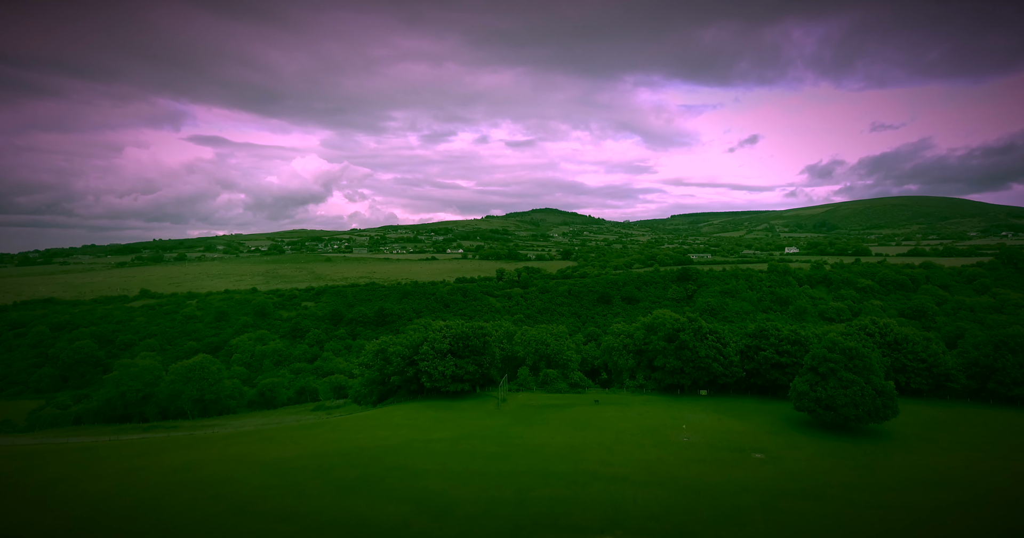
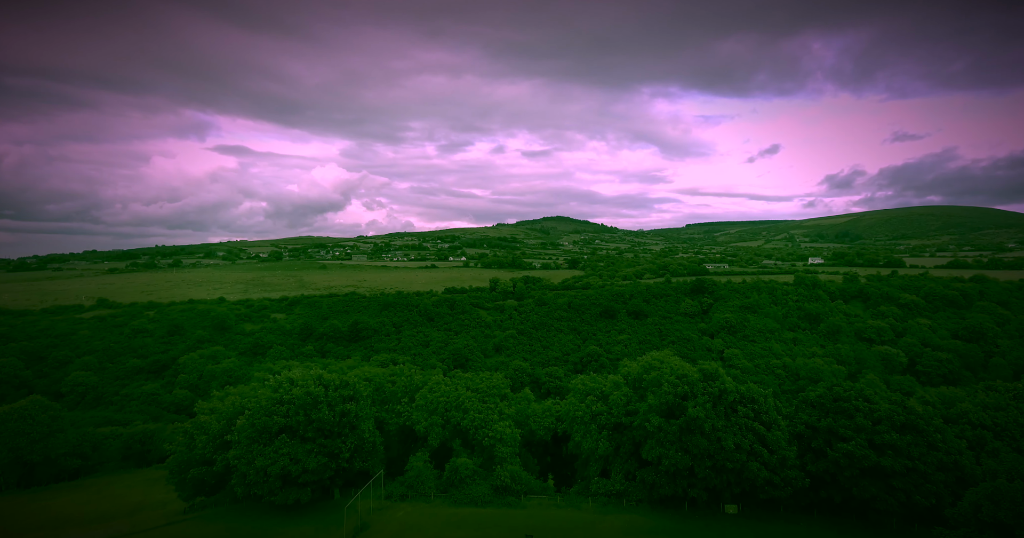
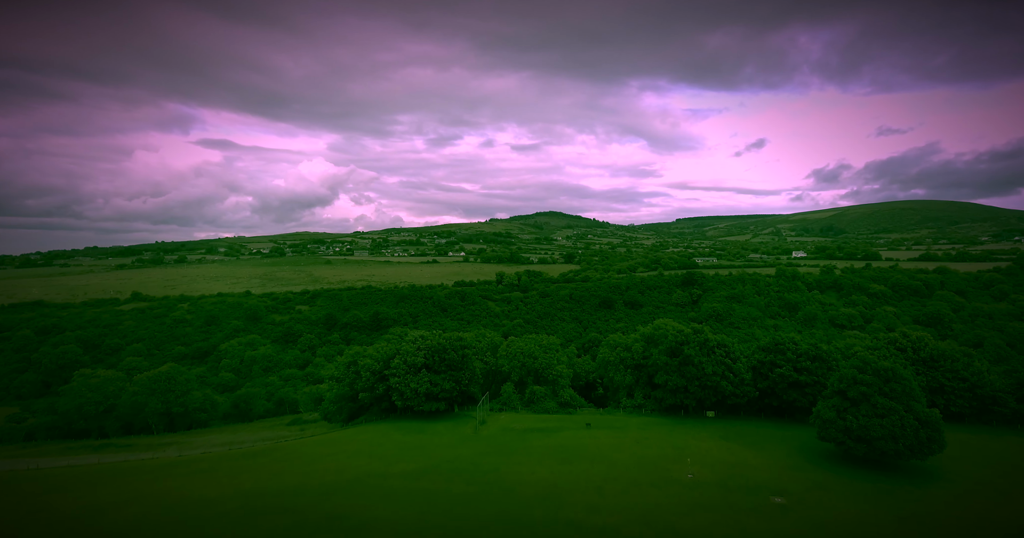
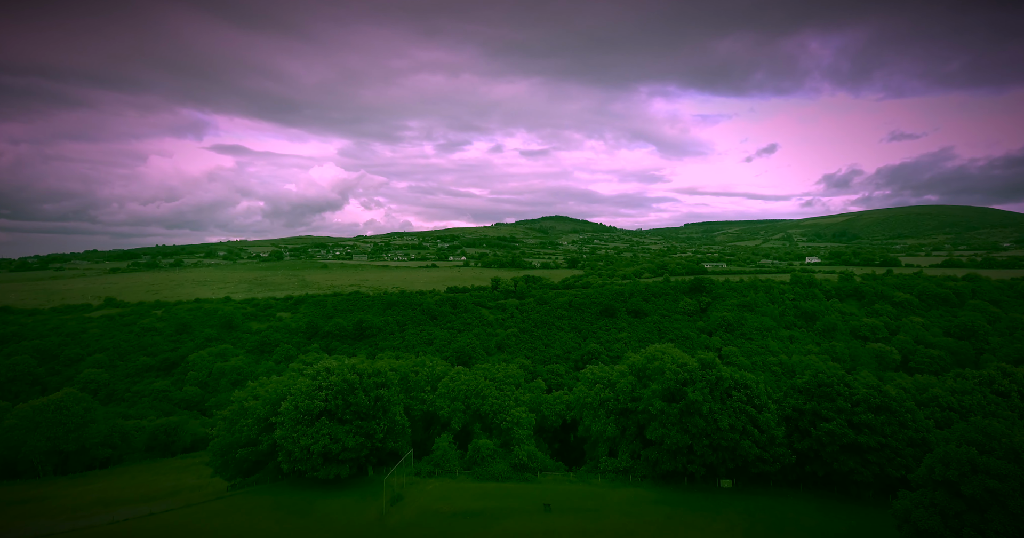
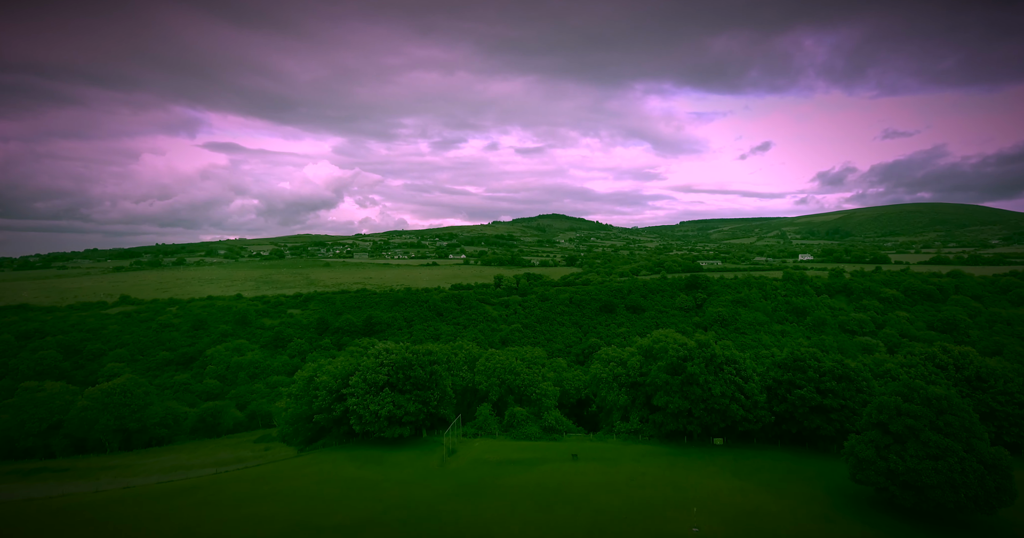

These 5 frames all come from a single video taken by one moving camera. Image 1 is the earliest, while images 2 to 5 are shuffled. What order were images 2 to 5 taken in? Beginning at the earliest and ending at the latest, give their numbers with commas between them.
3, 5, 4, 2
